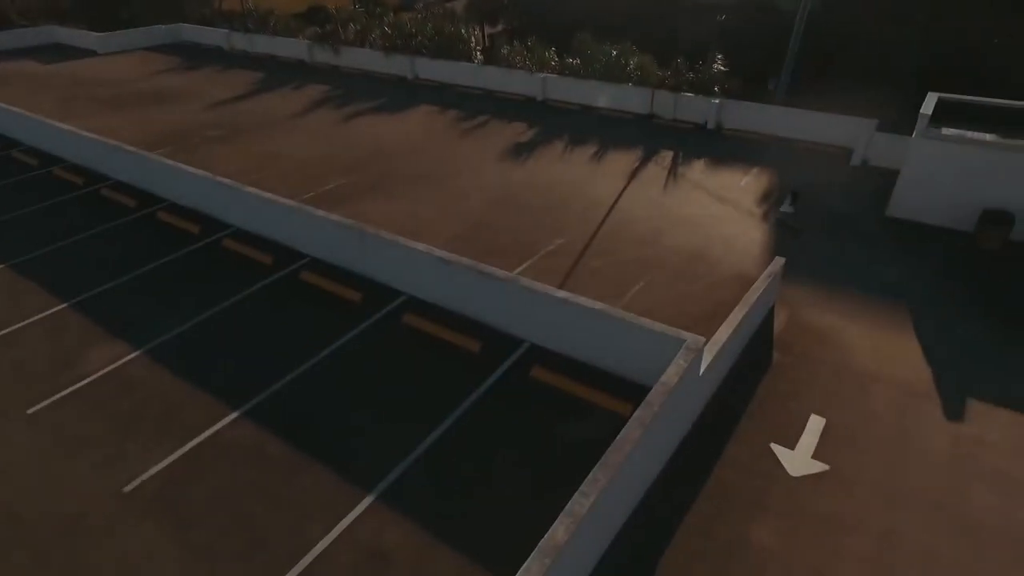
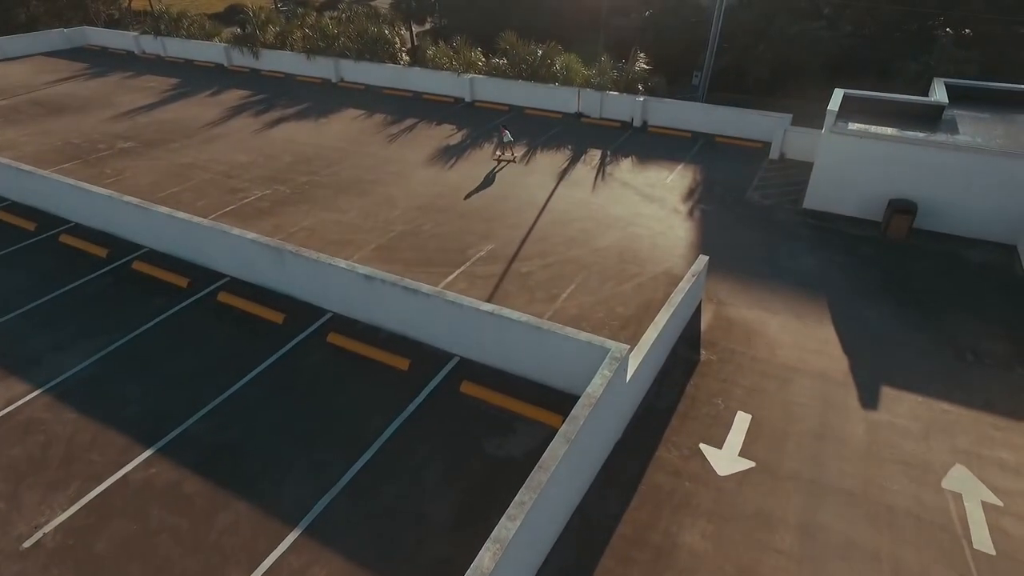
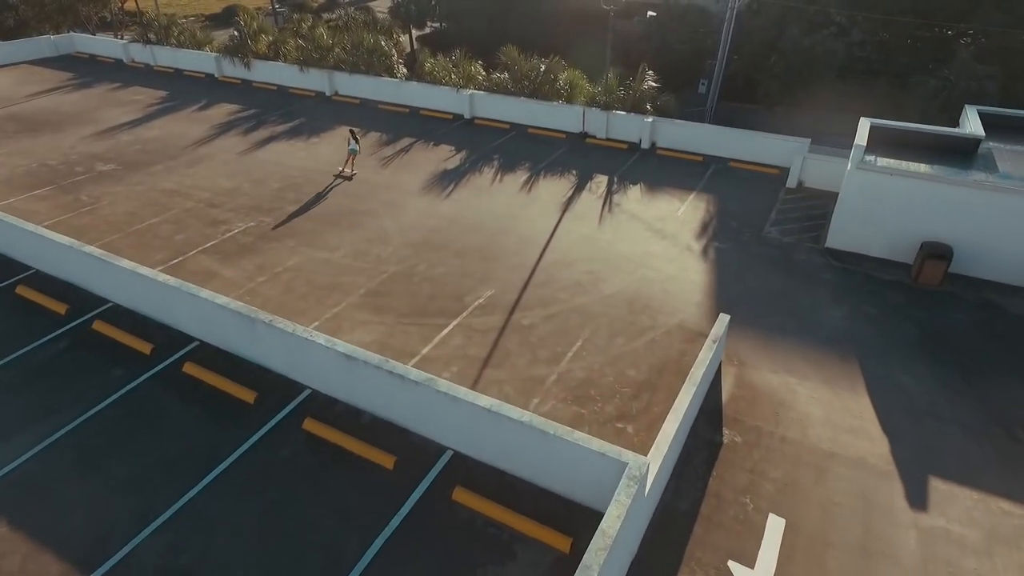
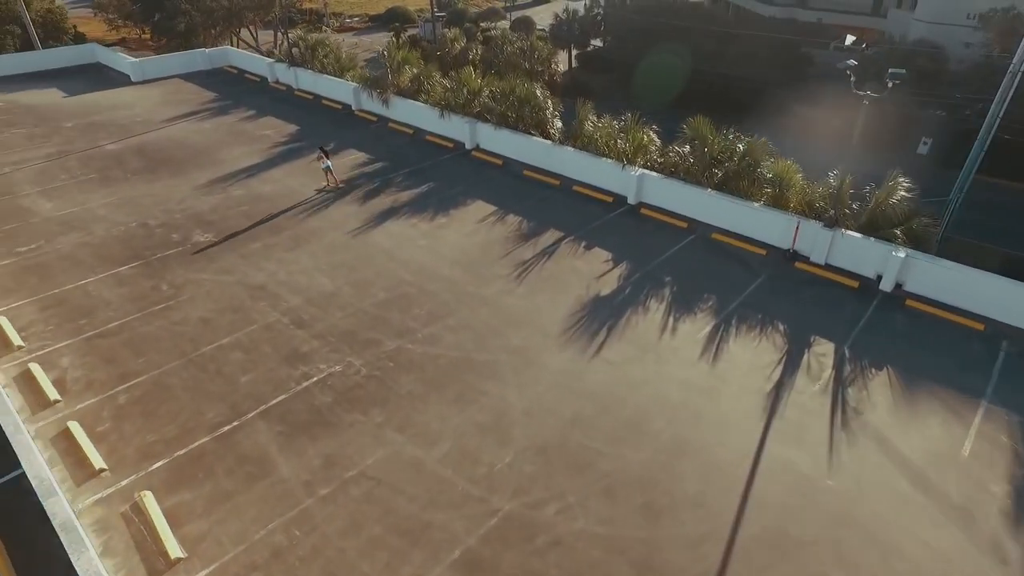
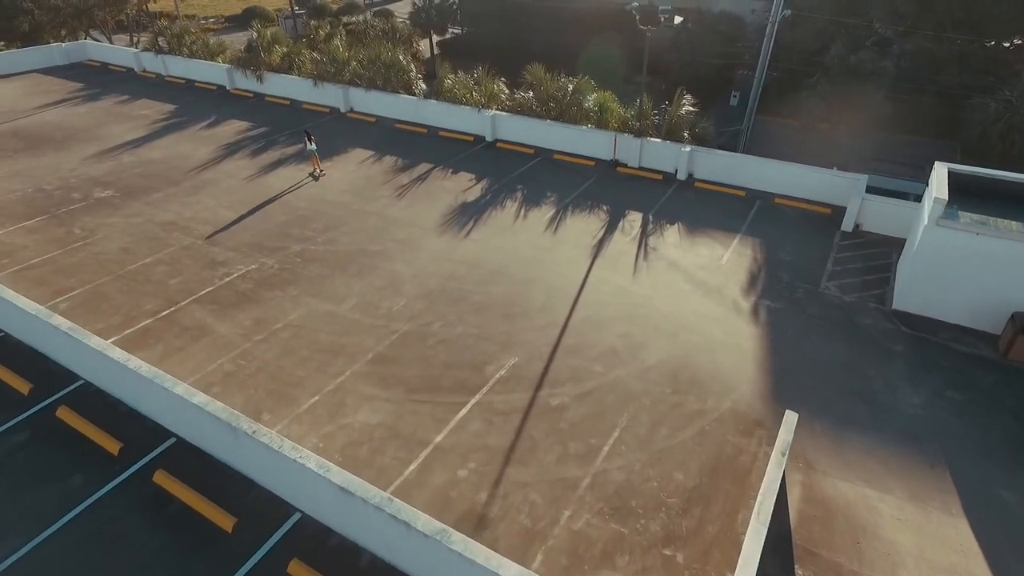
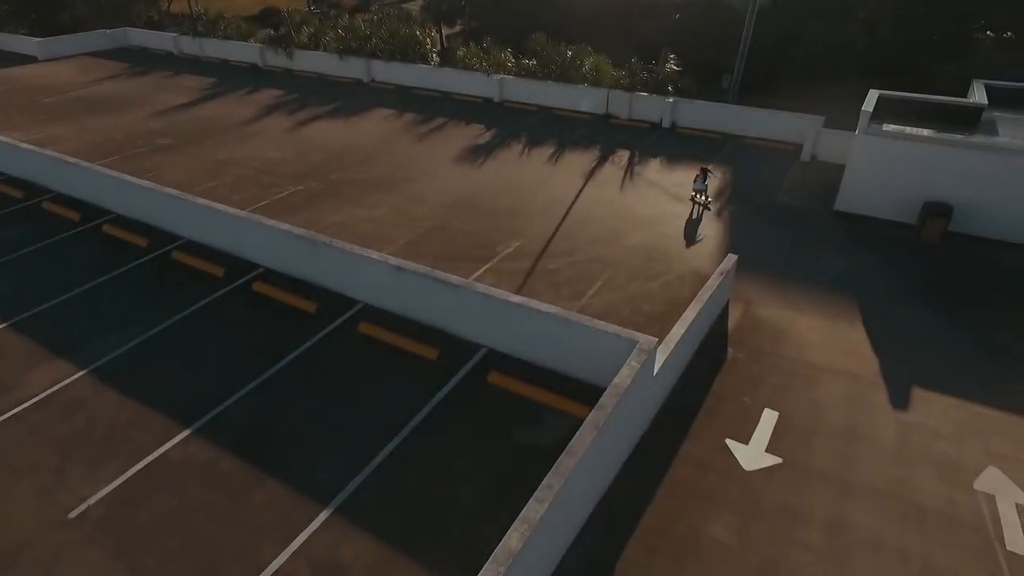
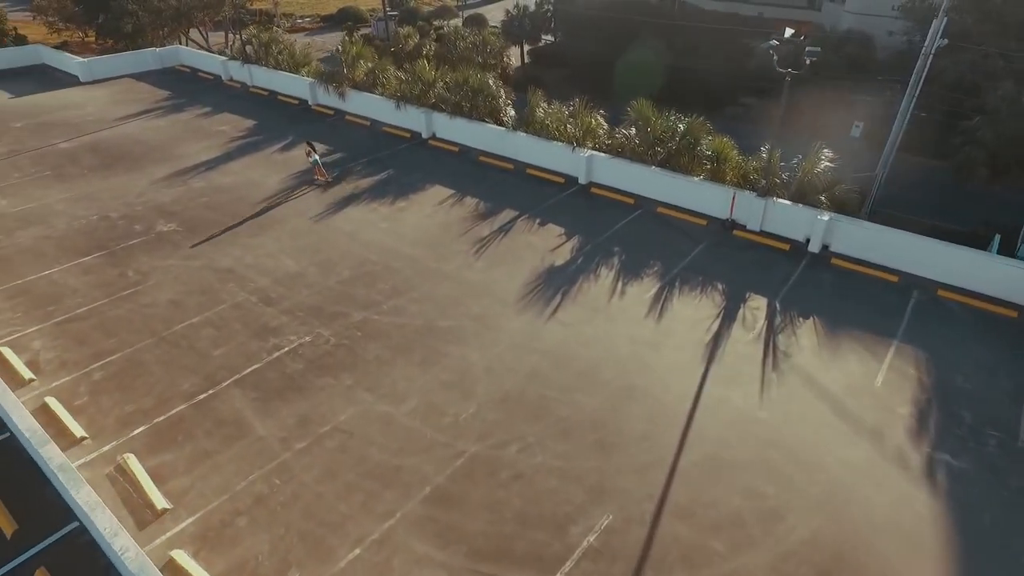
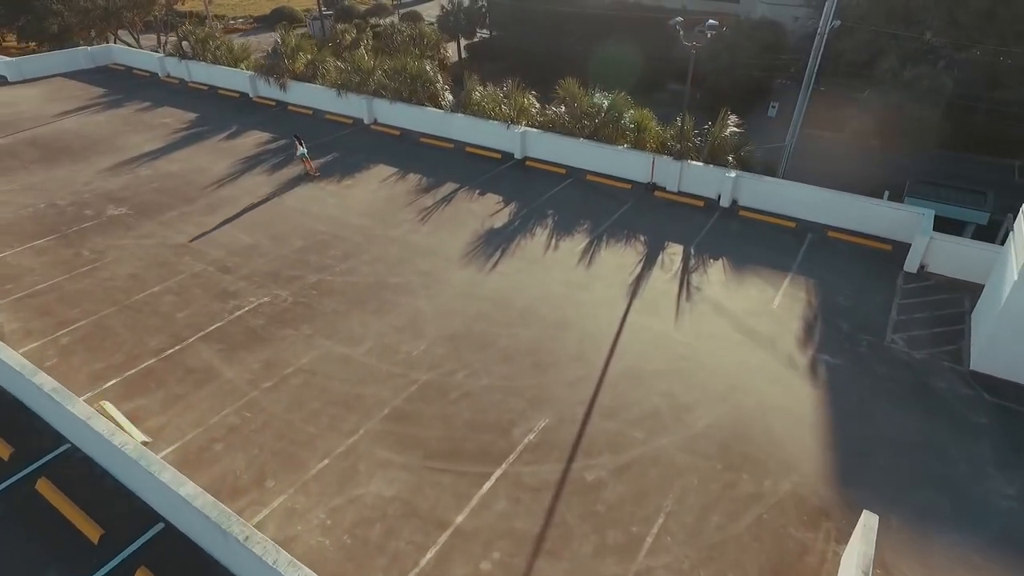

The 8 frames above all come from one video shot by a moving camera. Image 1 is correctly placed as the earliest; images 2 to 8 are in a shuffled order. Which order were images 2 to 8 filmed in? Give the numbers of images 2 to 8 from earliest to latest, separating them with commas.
6, 2, 3, 5, 8, 7, 4
